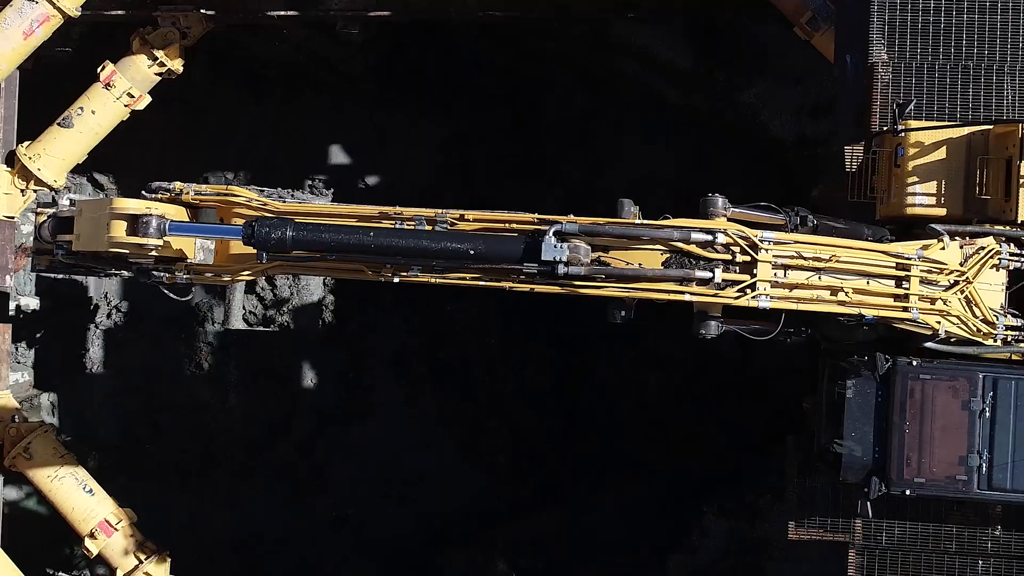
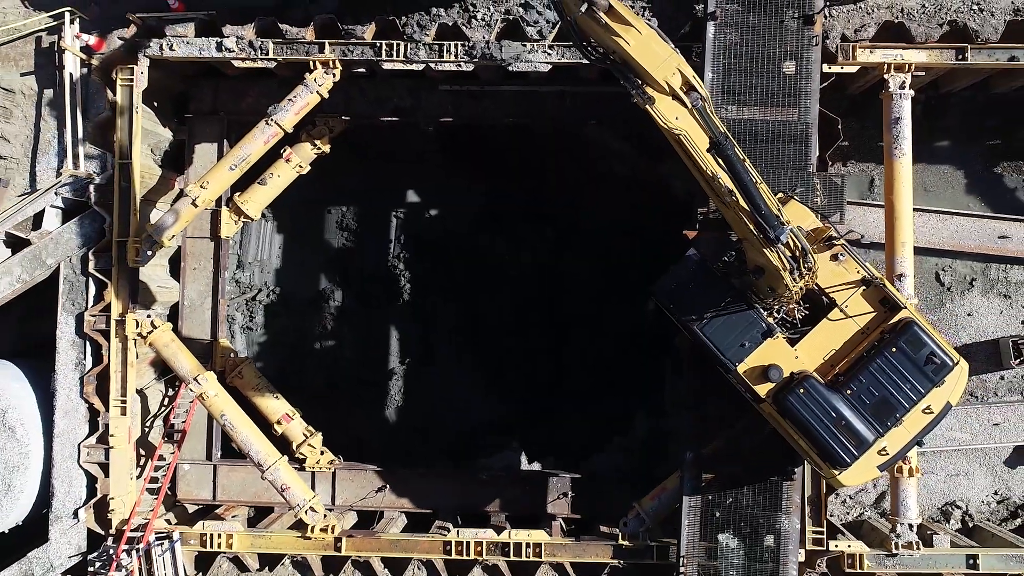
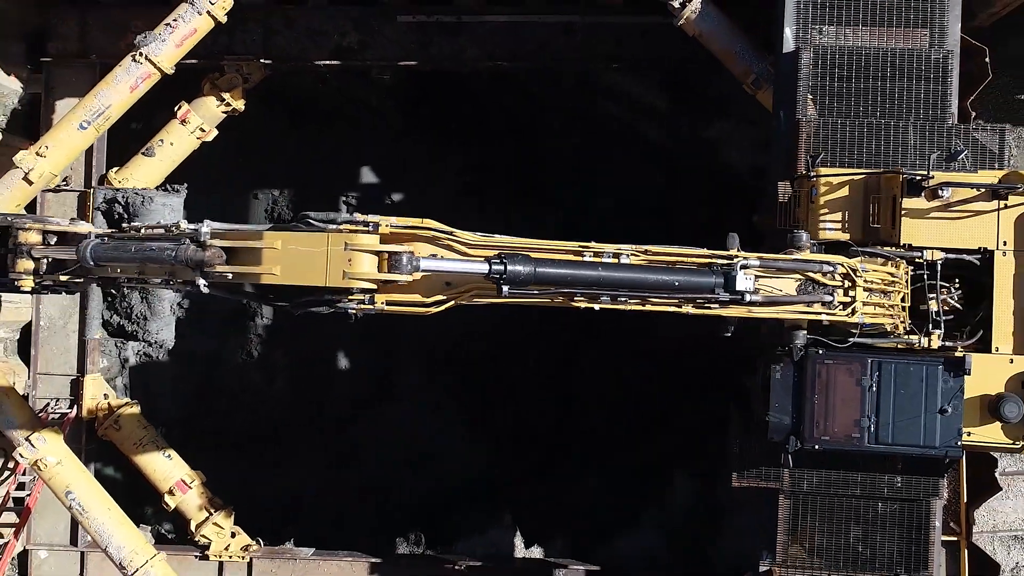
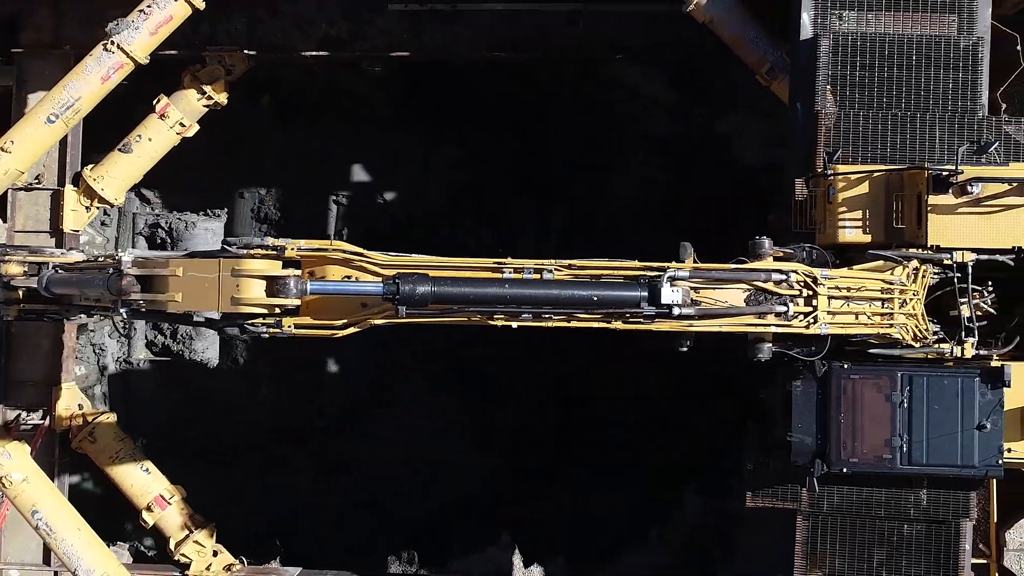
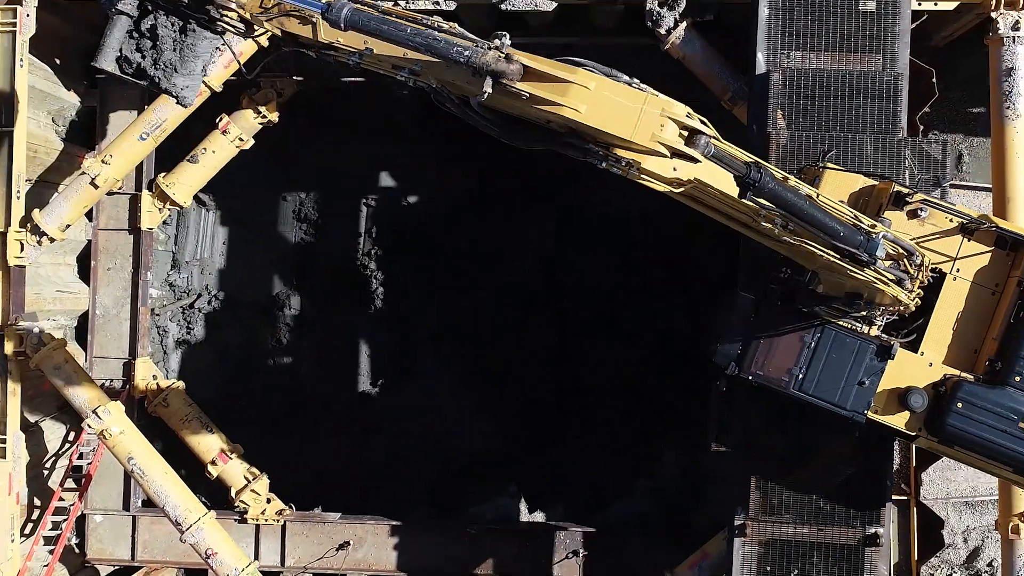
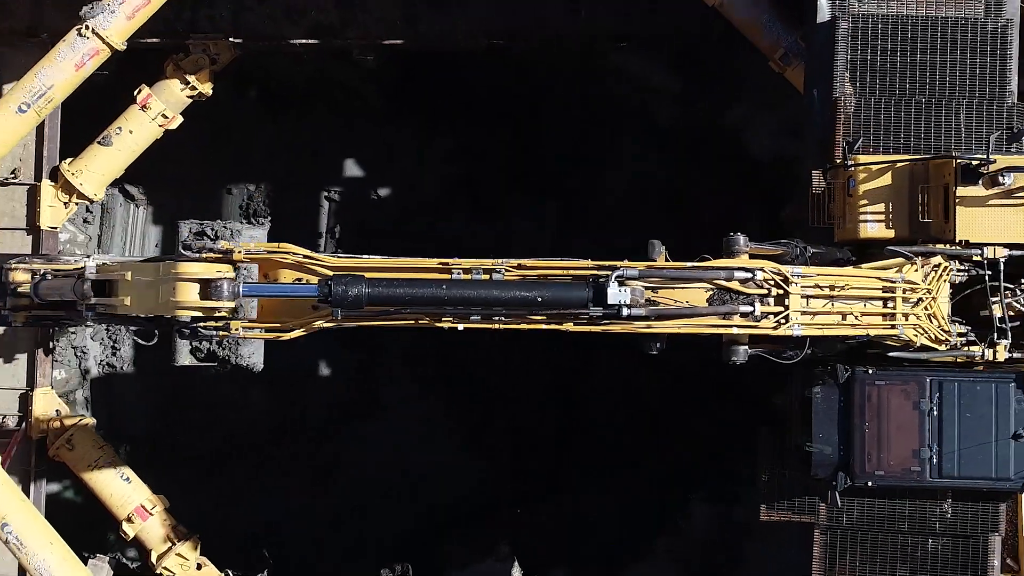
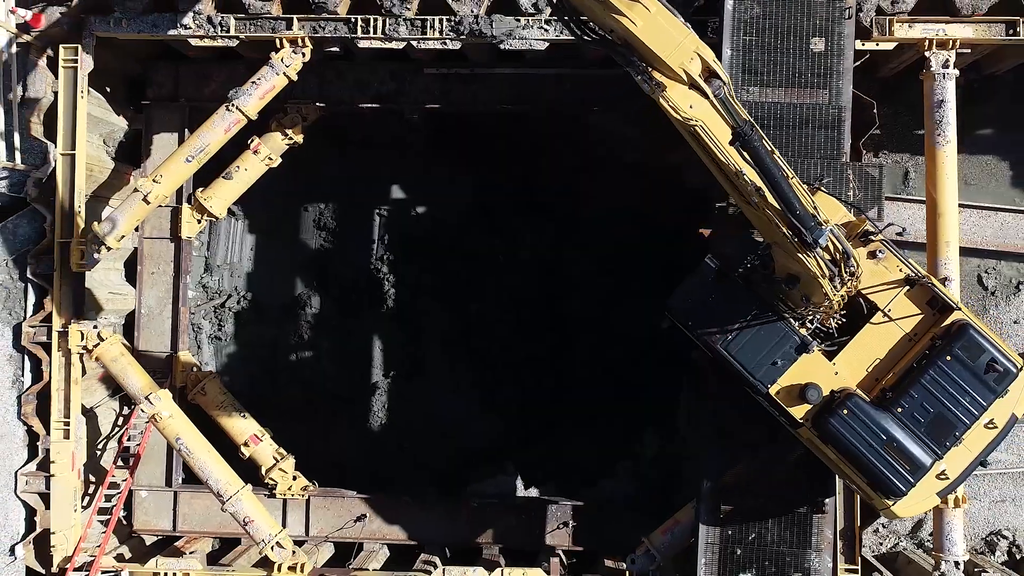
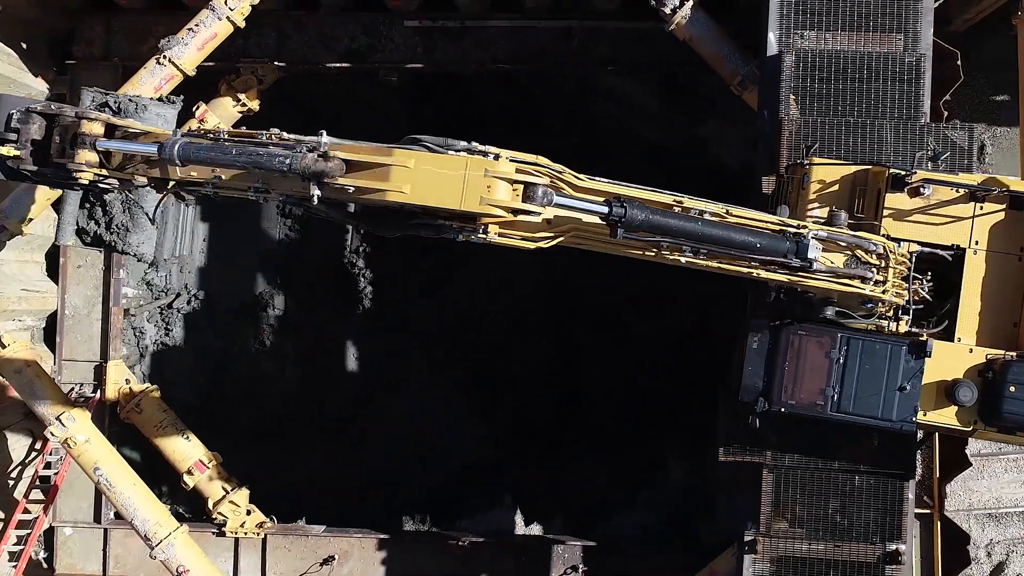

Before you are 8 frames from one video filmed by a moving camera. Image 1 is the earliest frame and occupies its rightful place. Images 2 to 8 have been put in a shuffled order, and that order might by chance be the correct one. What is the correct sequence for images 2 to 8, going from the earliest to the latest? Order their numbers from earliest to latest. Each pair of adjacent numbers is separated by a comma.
6, 4, 3, 8, 5, 7, 2
